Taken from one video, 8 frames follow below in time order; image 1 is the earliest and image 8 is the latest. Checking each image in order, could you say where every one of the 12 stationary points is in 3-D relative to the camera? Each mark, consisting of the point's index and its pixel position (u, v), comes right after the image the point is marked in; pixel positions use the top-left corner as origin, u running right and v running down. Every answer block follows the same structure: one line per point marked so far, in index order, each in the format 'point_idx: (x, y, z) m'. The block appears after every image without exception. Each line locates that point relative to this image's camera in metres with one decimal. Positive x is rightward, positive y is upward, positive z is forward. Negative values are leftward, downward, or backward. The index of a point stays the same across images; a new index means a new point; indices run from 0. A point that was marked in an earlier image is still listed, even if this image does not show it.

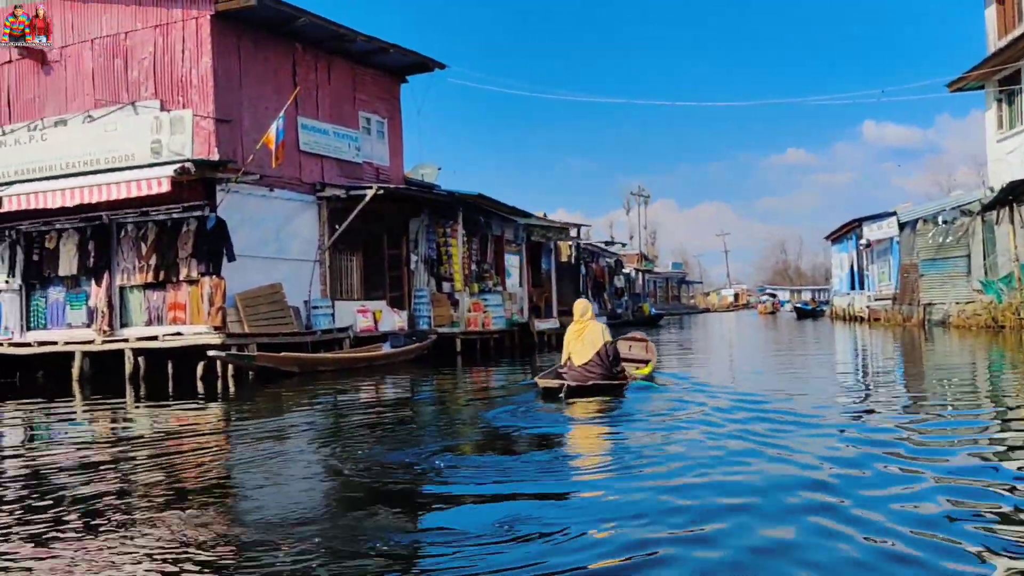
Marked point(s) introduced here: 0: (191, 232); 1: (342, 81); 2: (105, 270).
0: (-5.1, +0.9, +15.4) m
1: (-3.2, +3.9, +18.4) m
2: (-6.7, +0.3, +16.2) m
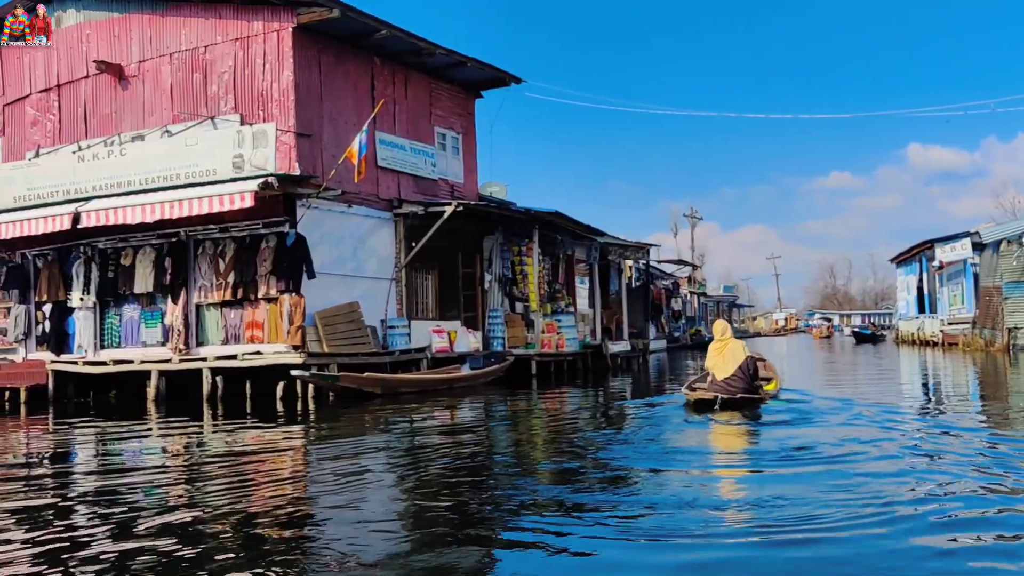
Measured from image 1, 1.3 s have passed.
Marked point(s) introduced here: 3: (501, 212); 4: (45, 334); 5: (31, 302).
0: (-3.7, +0.6, +15.0) m
1: (-1.7, +3.5, +18.0) m
2: (-5.3, 0.0, +15.9) m
3: (-0.2, +1.4, +17.9) m
4: (-8.2, -0.8, +17.2) m
5: (-8.6, -0.3, +17.7) m
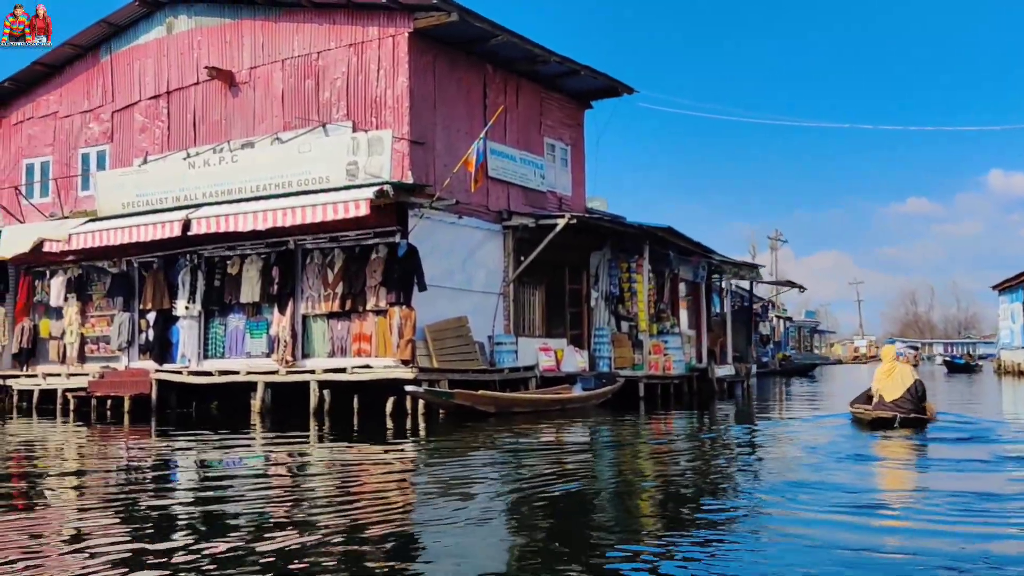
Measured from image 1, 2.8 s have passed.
0: (-2.0, +0.4, +14.5) m
1: (+0.3, +3.2, +17.4) m
2: (-3.5, -0.2, +15.5) m
3: (+1.8, +1.1, +17.2) m
4: (-6.3, -0.9, +17.0) m
5: (-6.7, -0.4, +17.5) m
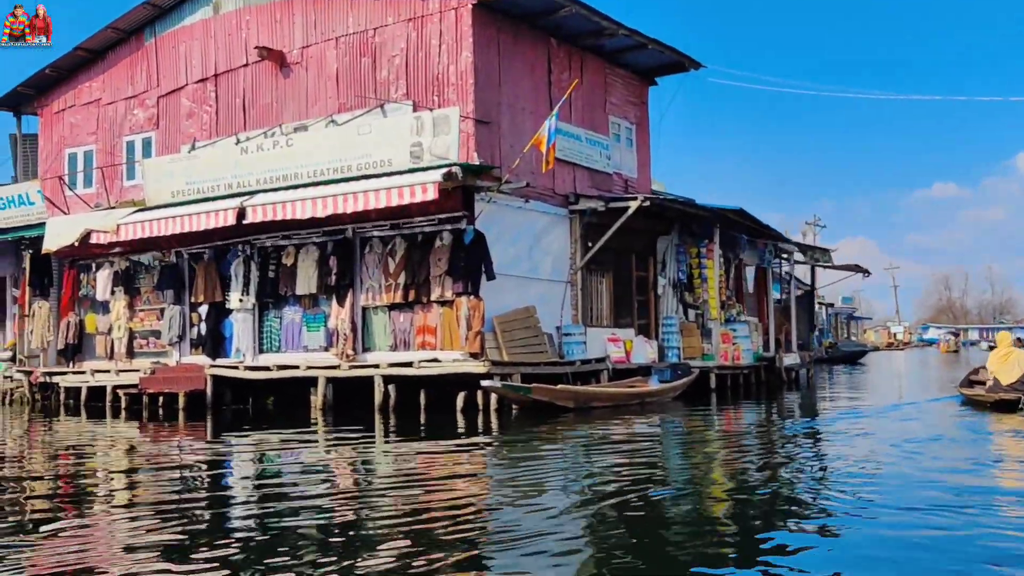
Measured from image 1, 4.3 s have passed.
0: (-0.9, +0.6, +13.7) m
1: (+1.4, +3.5, +16.5) m
2: (-2.5, 0.0, +14.7) m
3: (+2.9, +1.3, +16.3) m
4: (-5.2, -0.8, +16.3) m
5: (-5.6, -0.3, +16.8) m
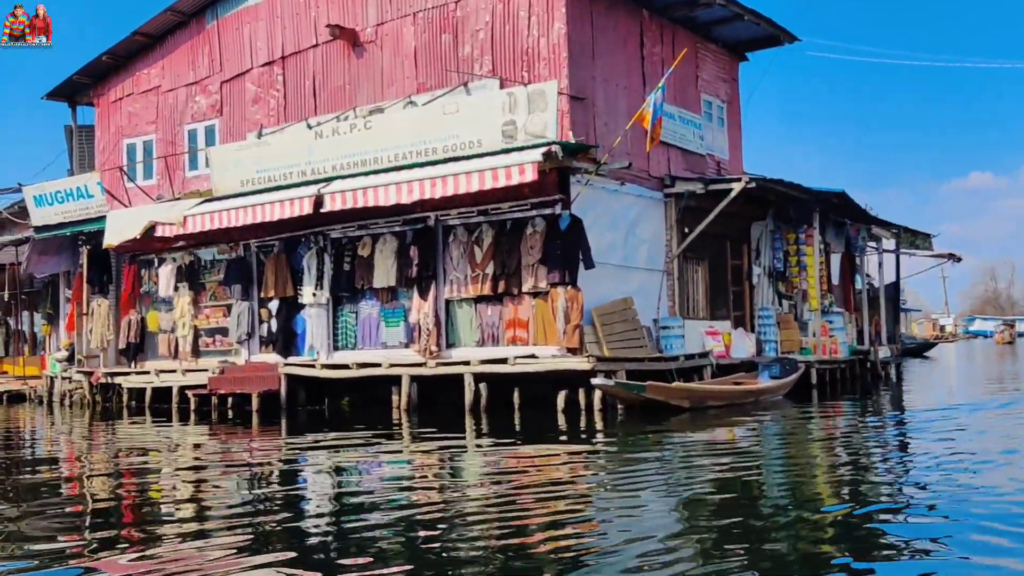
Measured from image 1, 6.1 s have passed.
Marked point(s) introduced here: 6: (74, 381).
0: (+0.3, +0.7, +12.7) m
1: (+2.7, +3.6, +15.4) m
2: (-1.1, +0.1, +13.7) m
3: (+4.2, +1.5, +15.1) m
4: (-3.8, -0.7, +15.4) m
5: (-4.2, -0.2, +15.9) m
6: (-8.2, -1.8, +18.4) m
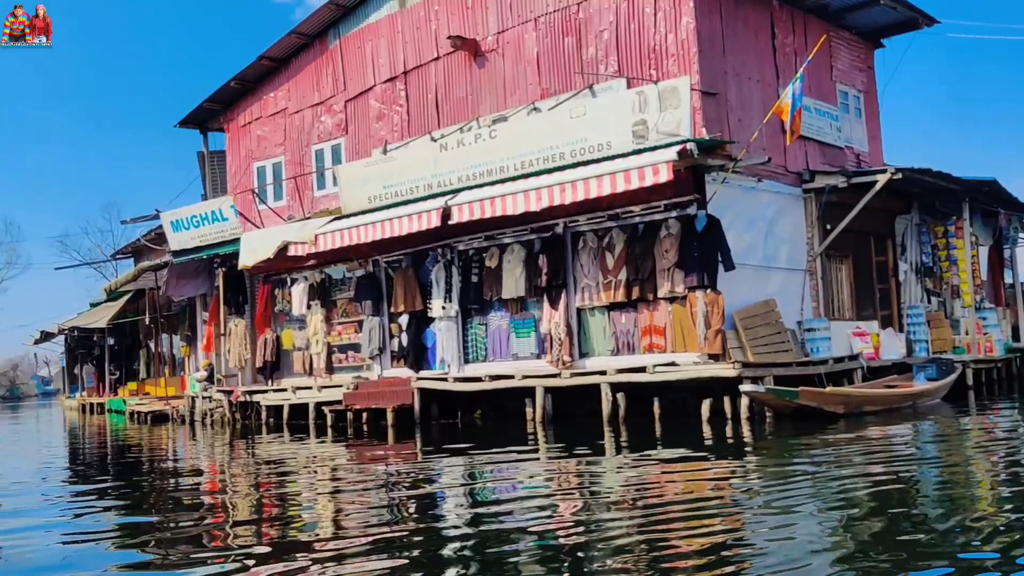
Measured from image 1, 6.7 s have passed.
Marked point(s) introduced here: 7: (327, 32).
0: (+2.0, +0.7, +12.2) m
1: (+4.6, +3.6, +14.7) m
2: (+0.7, 0.0, +13.4) m
3: (+6.1, +1.5, +14.2) m
4: (-1.7, -0.9, +15.4) m
5: (-2.1, -0.4, +16.0) m
6: (-5.8, -2.2, +18.9) m
7: (-3.2, +4.5, +17.1) m
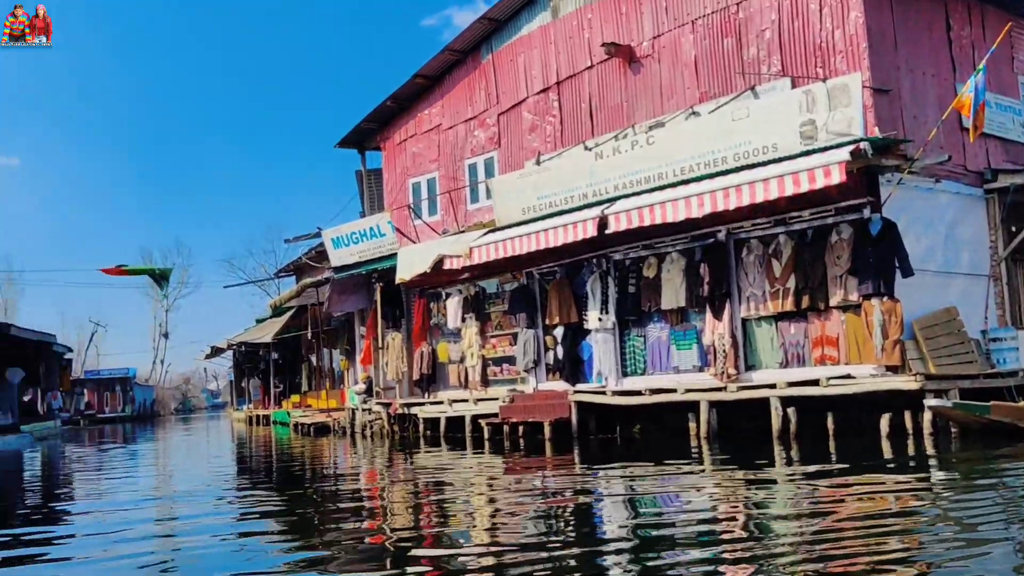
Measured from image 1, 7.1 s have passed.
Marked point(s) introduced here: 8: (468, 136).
0: (+3.9, +0.6, +11.6) m
1: (+6.8, +3.5, +13.7) m
2: (+2.8, -0.1, +12.9) m
3: (+8.3, +1.5, +12.9) m
4: (+0.7, -1.1, +15.2) m
5: (+0.5, -0.6, +15.8) m
6: (-2.7, -2.4, +19.3) m
7: (-0.6, +4.2, +17.2) m
8: (-0.8, +2.7, +17.4) m
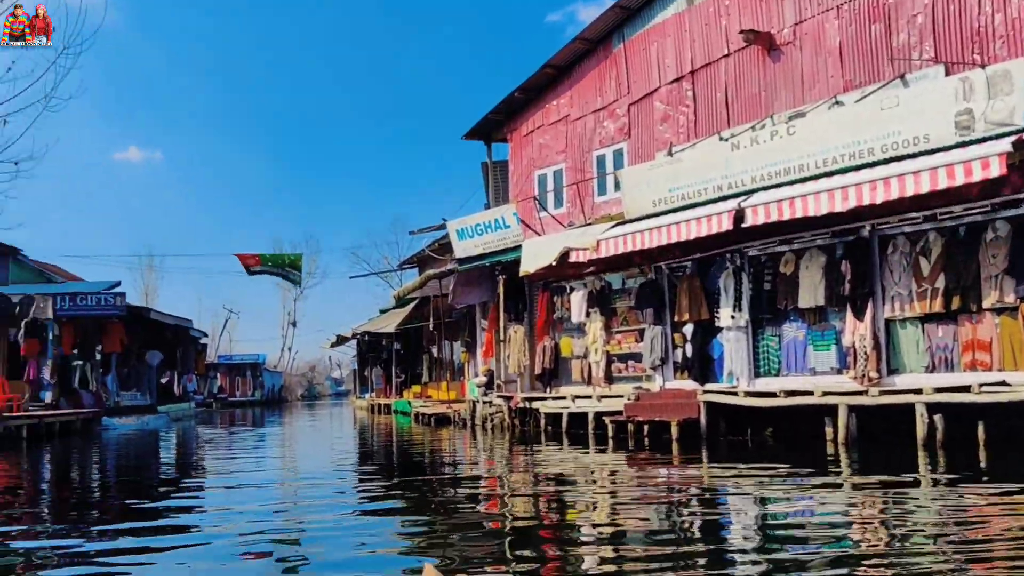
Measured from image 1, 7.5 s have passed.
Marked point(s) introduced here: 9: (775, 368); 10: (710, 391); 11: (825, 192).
0: (+5.4, +0.6, +10.8) m
1: (+8.6, +3.5, +12.5) m
2: (+4.5, -0.1, +12.2) m
3: (+9.9, +1.4, +11.6) m
4: (+2.6, -1.1, +14.7) m
5: (+2.4, -0.5, +15.4) m
6: (-0.3, -2.3, +19.2) m
7: (+1.7, +4.3, +16.8) m
8: (+1.5, +2.8, +17.1) m
9: (+3.7, -1.1, +13.6) m
10: (+2.8, -1.5, +13.9) m
11: (+3.6, +1.1, +11.4) m
